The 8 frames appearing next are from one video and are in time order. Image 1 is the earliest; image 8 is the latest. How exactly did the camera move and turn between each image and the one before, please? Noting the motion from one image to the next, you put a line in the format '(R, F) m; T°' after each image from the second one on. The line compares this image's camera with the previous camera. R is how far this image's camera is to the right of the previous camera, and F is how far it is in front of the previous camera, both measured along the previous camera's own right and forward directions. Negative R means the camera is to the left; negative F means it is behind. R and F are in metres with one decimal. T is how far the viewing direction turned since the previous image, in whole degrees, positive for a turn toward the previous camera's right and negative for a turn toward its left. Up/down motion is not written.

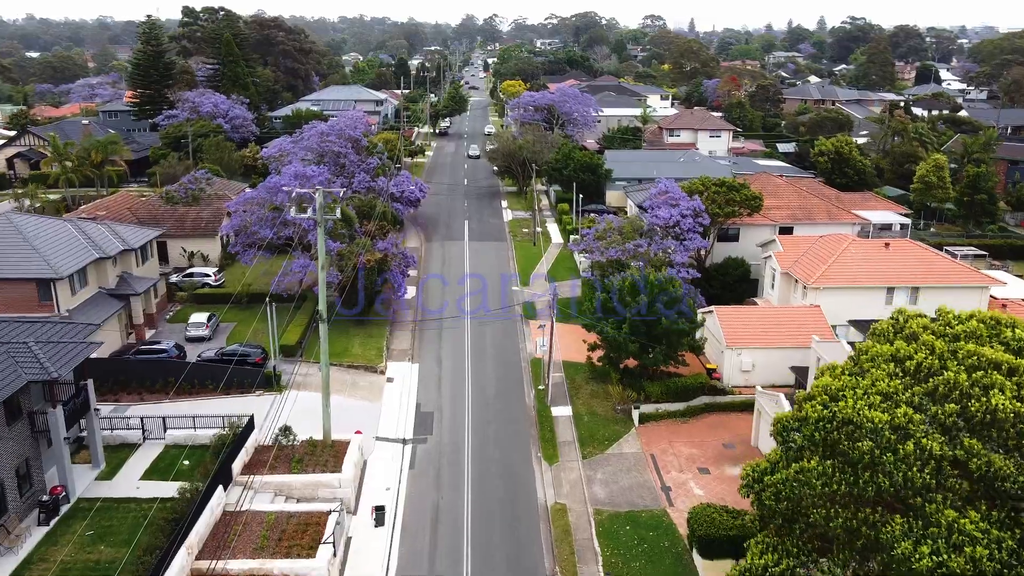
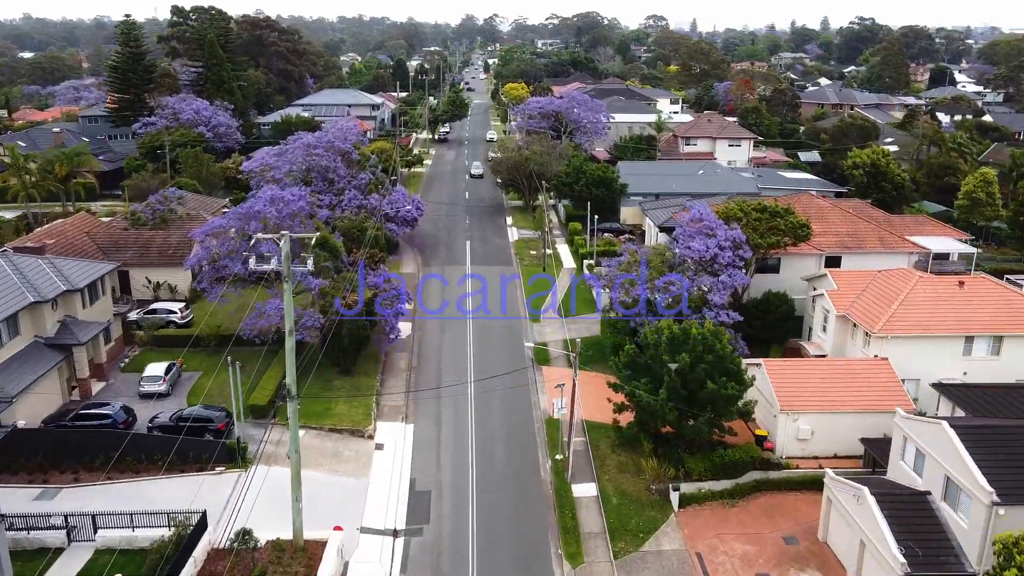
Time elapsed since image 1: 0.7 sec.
(-0.4, +4.8) m; 0°
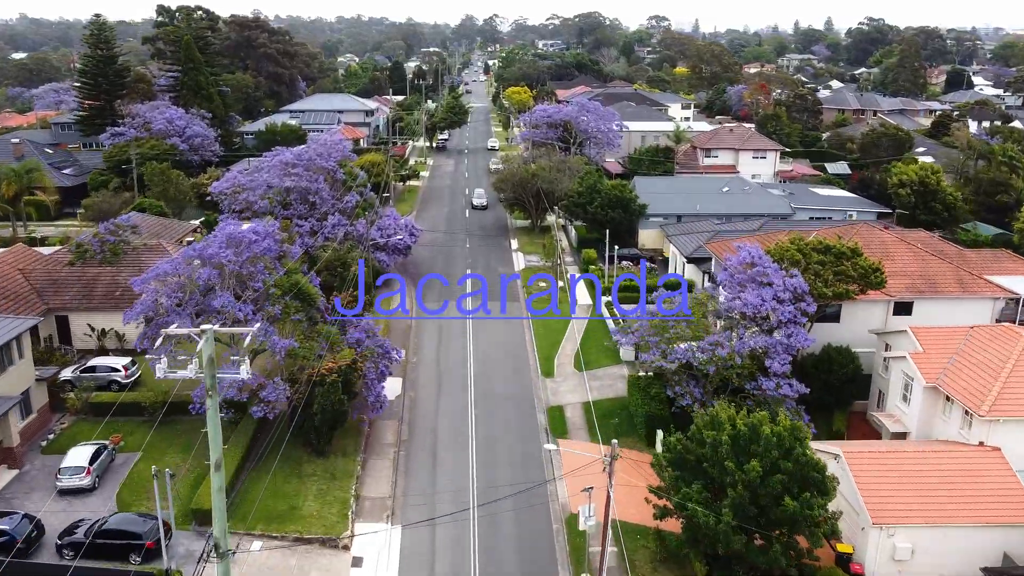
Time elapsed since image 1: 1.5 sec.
(-0.3, +5.5) m; 0°
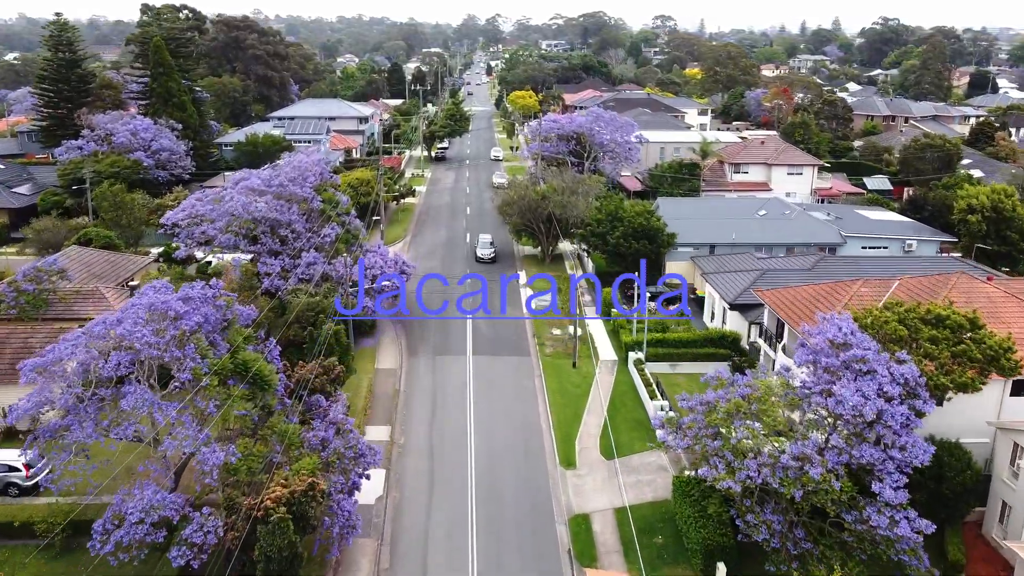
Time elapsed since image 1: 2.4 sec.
(-0.3, +6.3) m; 0°
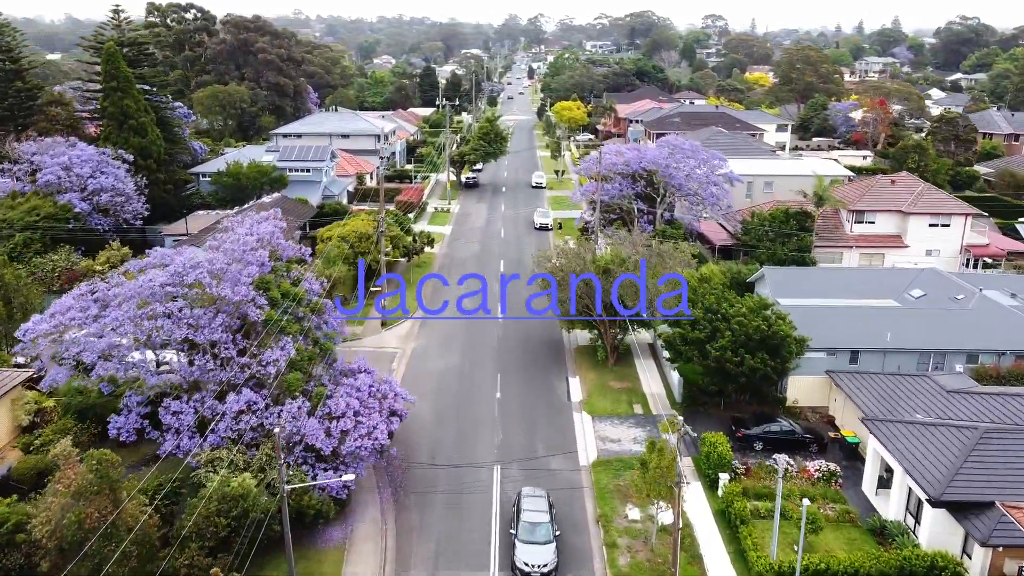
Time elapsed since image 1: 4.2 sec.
(-0.4, +12.8) m; -3°
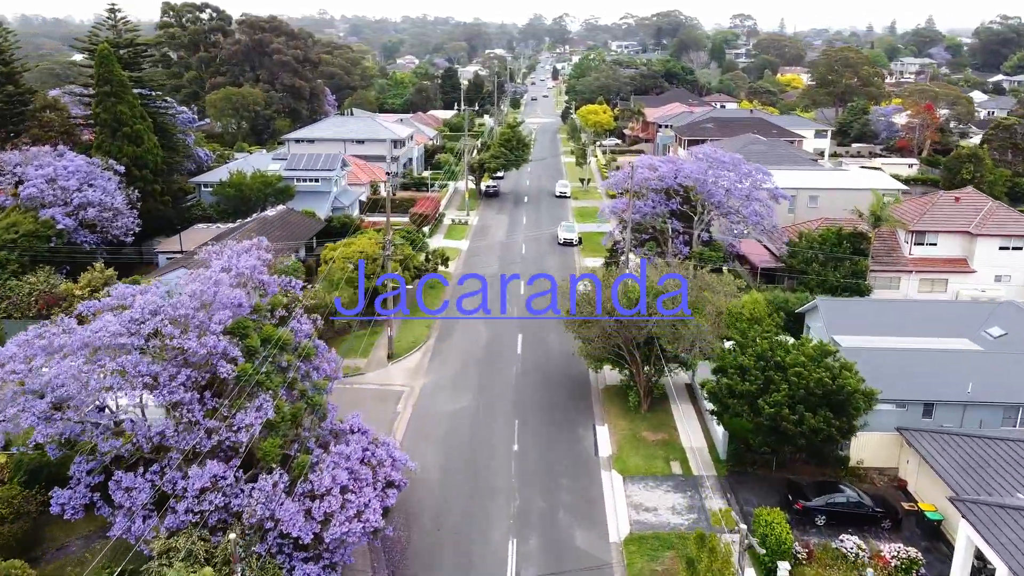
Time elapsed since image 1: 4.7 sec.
(+0.1, +3.6) m; -2°
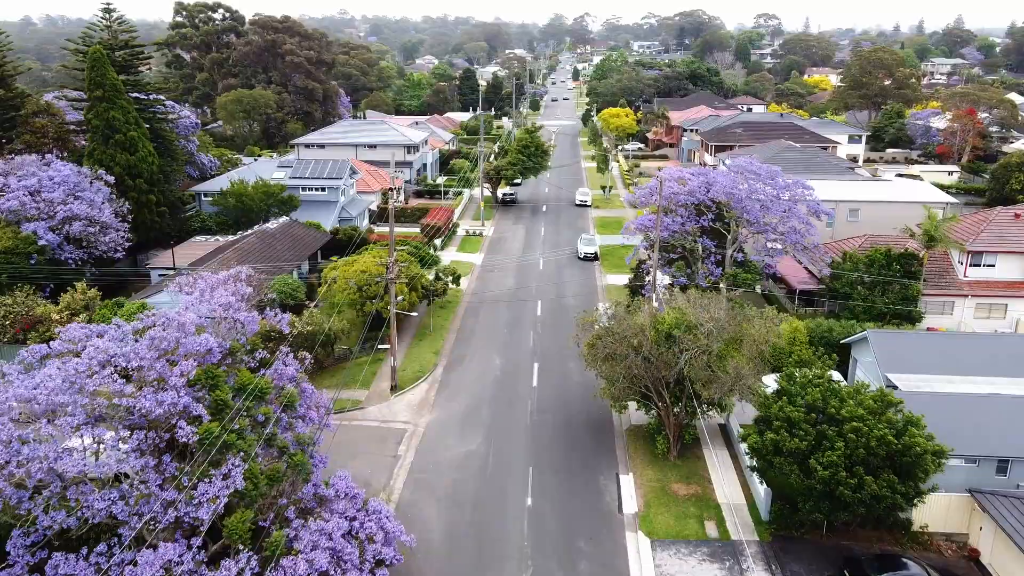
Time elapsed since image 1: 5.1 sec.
(+0.1, +2.8) m; -1°
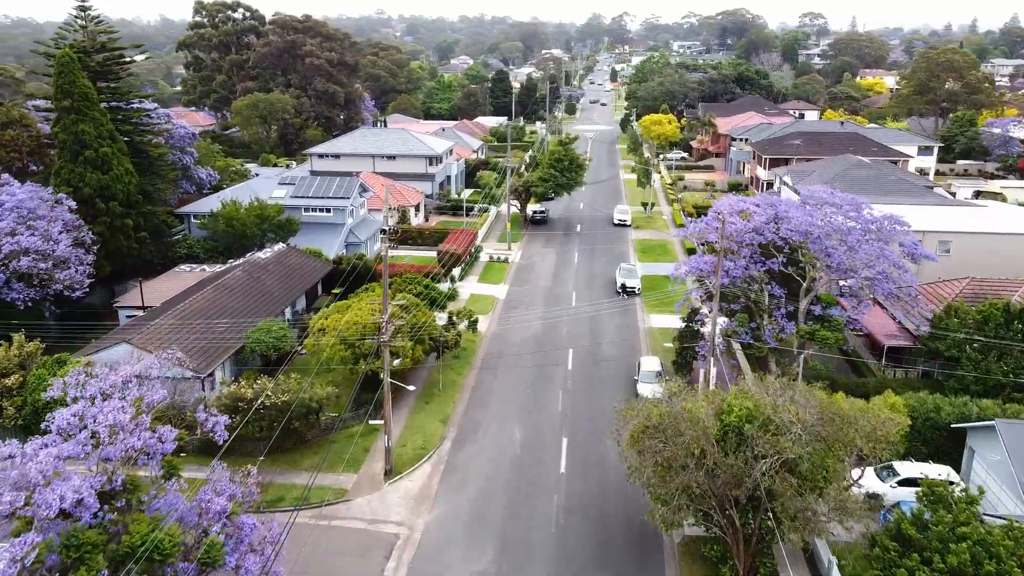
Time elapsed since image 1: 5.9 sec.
(+0.3, +5.7) m; -2°
